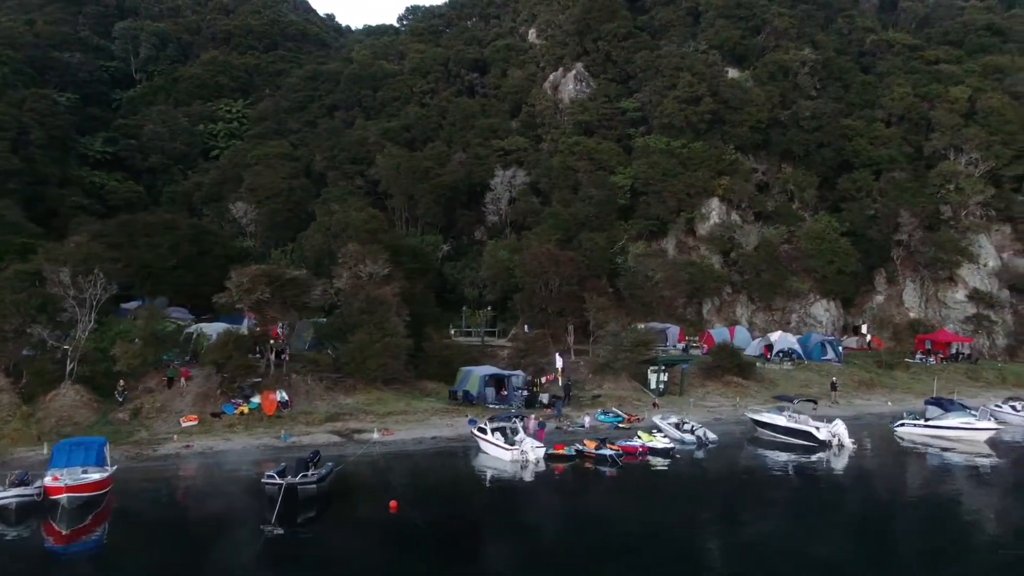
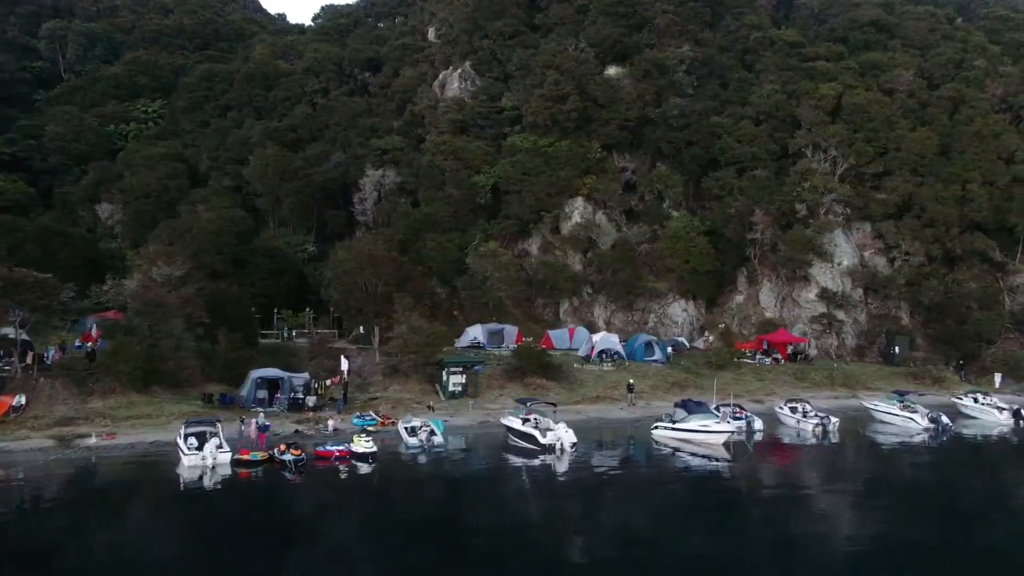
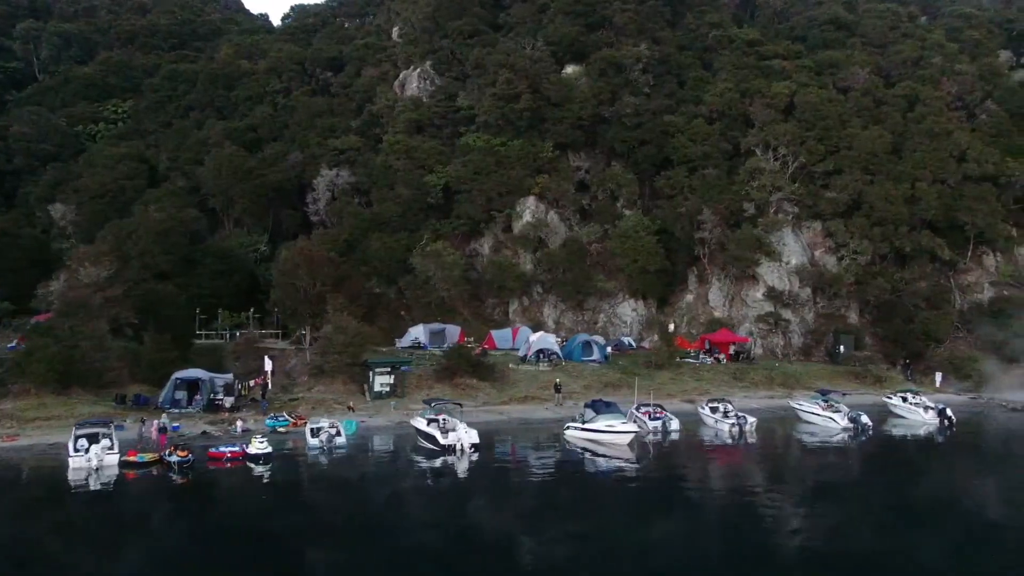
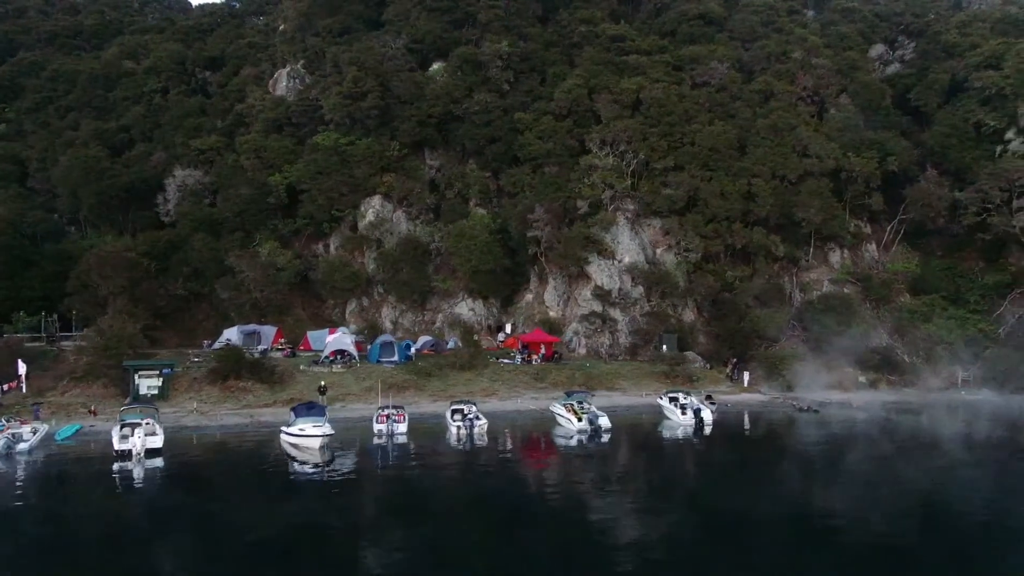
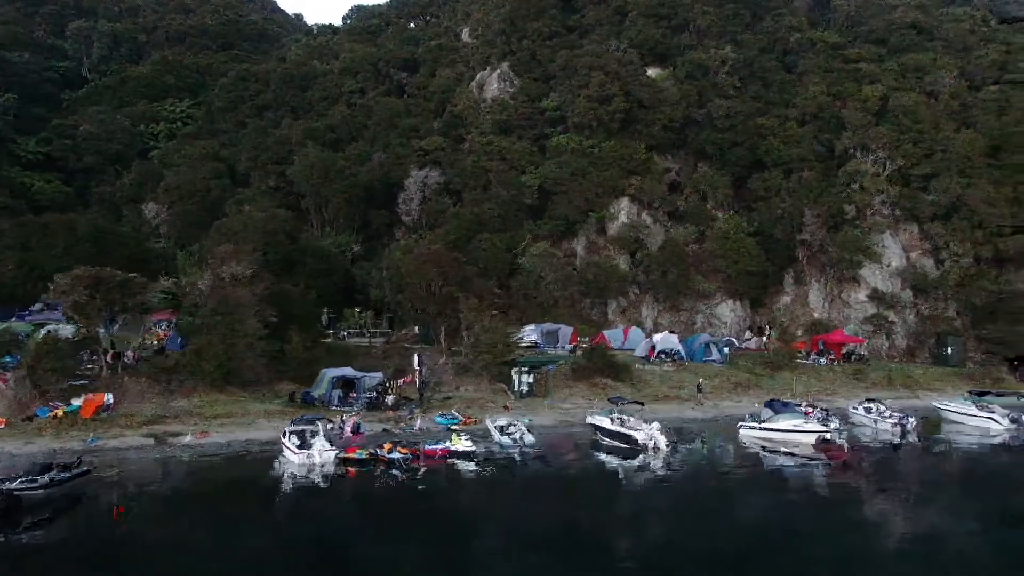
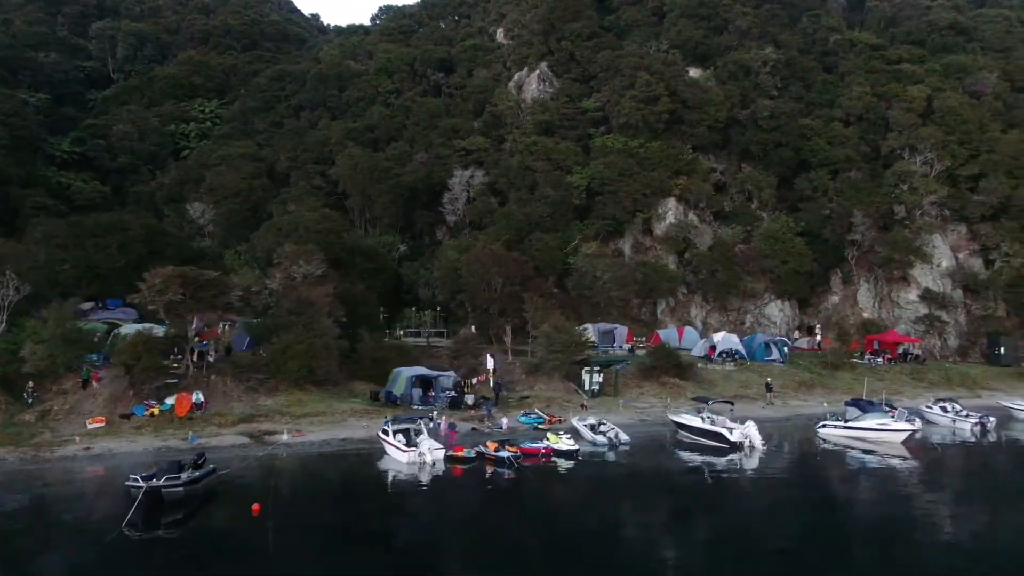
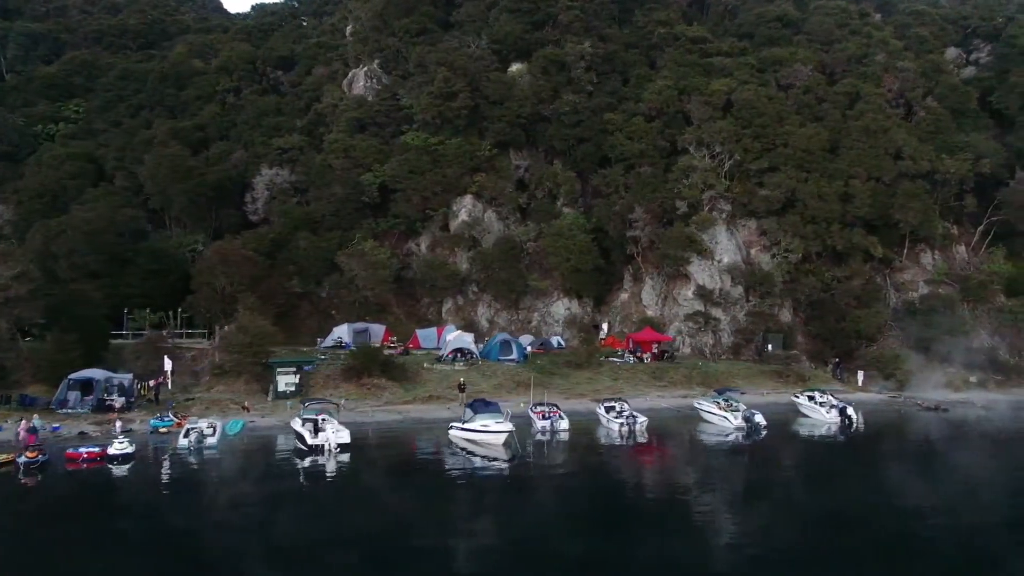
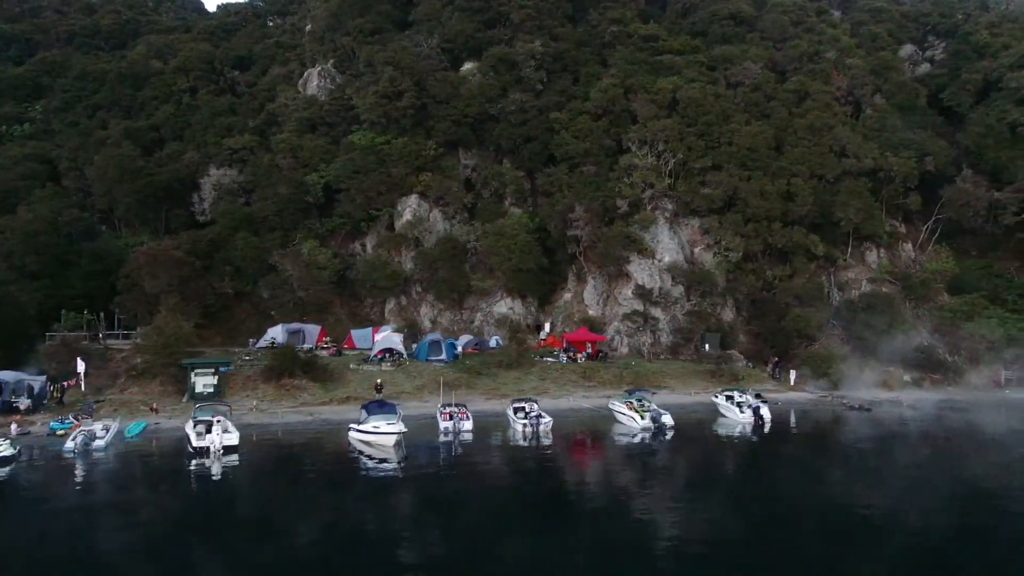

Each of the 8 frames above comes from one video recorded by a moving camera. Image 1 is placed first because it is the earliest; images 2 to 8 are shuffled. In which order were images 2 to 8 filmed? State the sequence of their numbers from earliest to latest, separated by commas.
6, 5, 2, 3, 7, 8, 4
